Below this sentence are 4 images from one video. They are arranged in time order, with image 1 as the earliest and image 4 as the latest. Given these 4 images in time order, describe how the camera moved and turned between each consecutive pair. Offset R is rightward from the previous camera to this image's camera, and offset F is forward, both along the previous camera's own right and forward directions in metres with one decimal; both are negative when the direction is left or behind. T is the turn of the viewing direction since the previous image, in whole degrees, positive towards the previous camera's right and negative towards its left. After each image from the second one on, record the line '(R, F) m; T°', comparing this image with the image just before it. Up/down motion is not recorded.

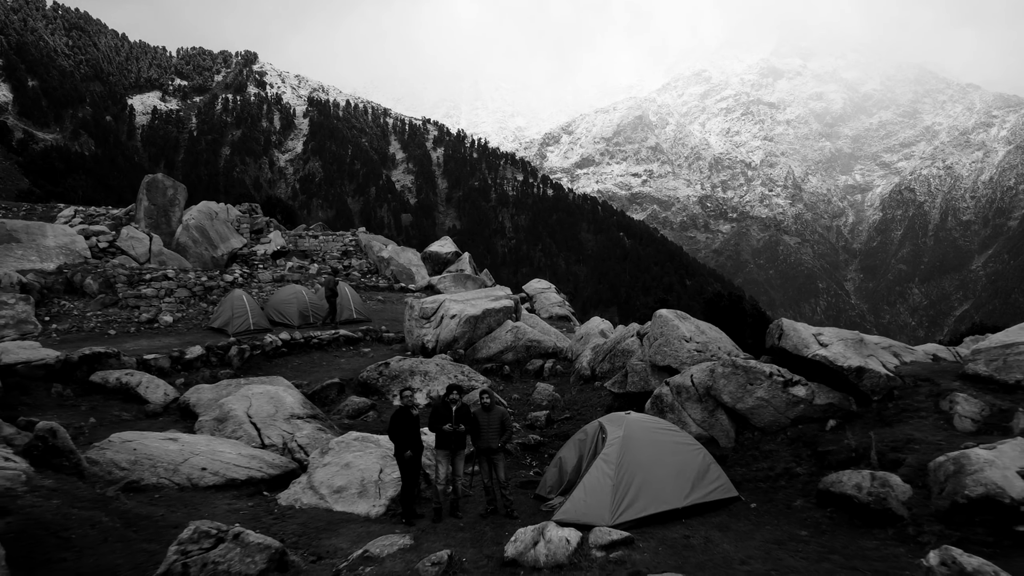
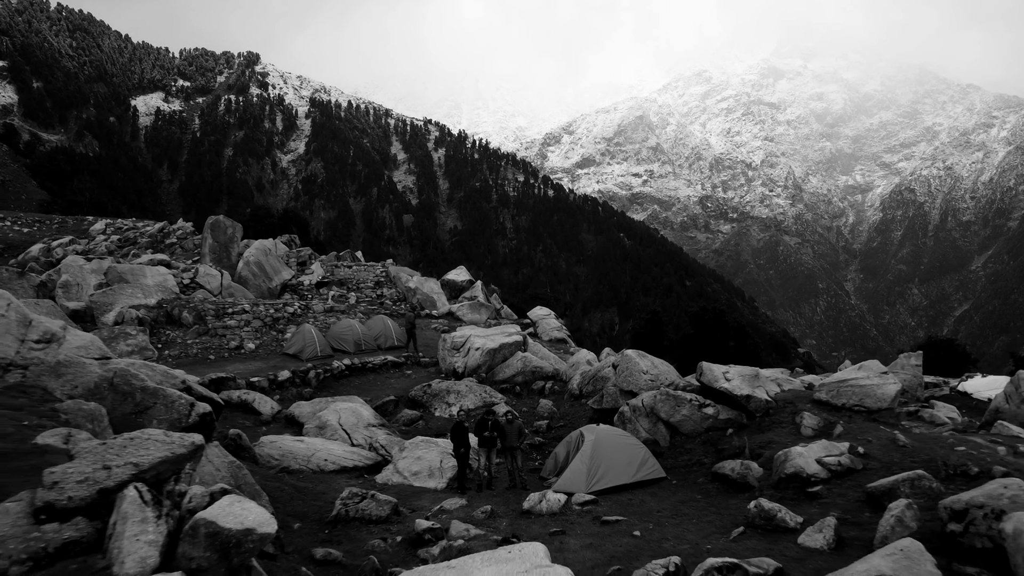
(-0.2, -2.7) m; 0°
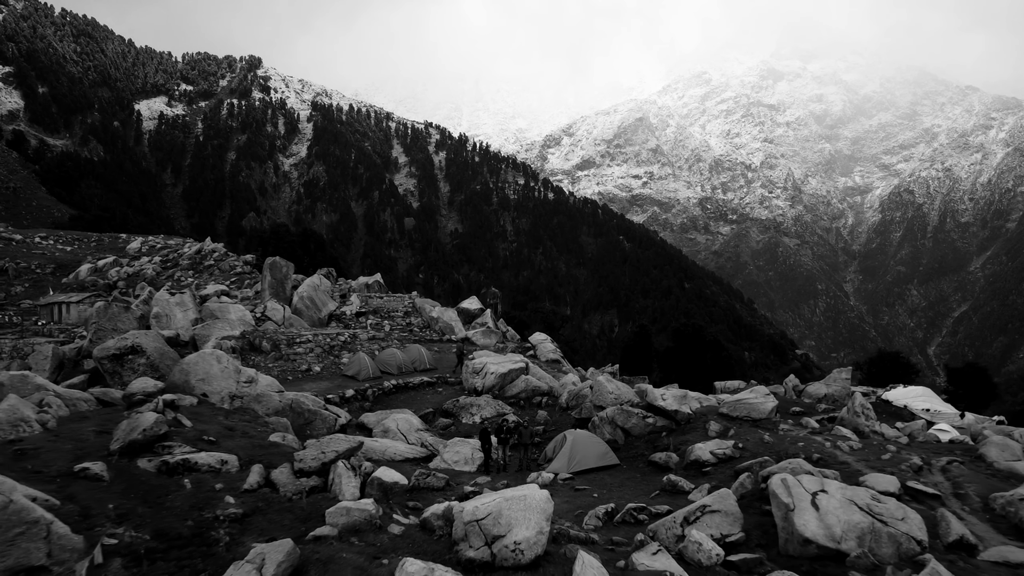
(-0.1, -3.8) m; 0°
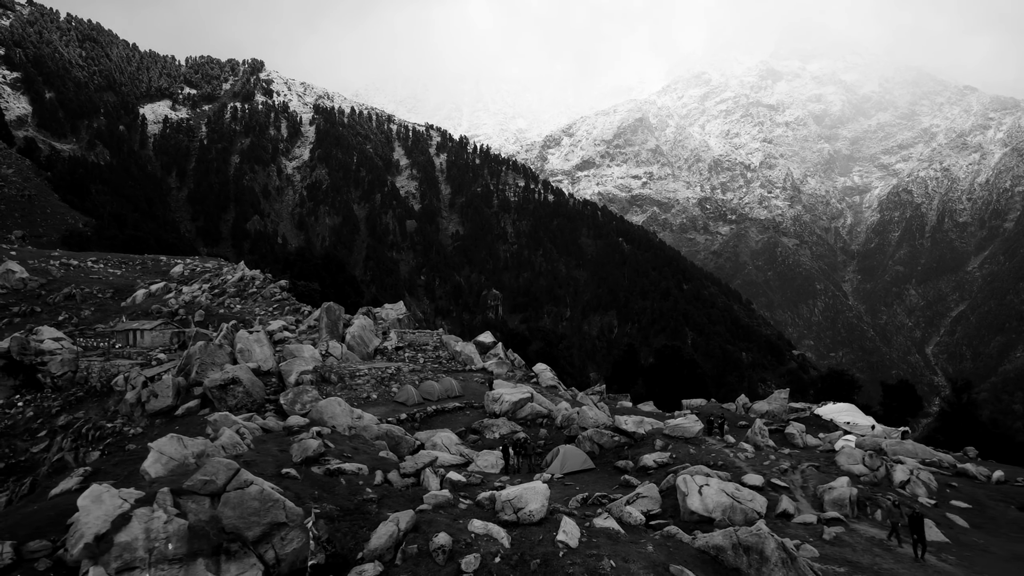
(-0.4, -5.4) m; 0°
